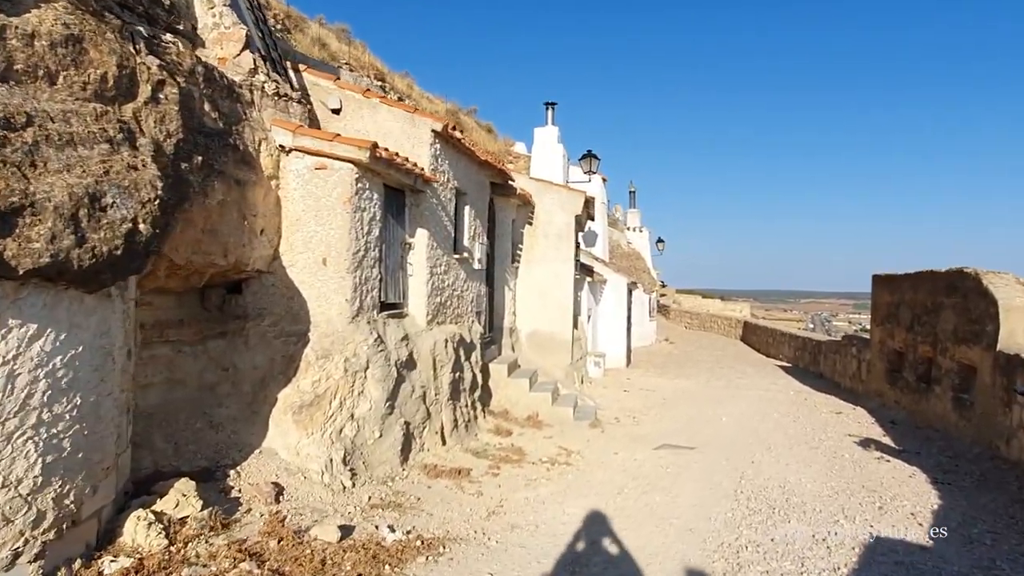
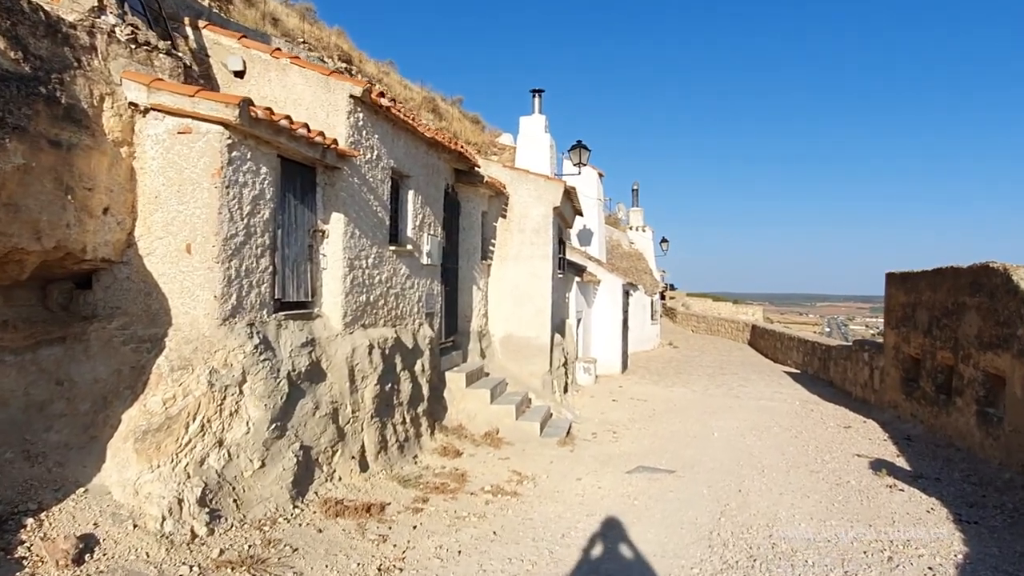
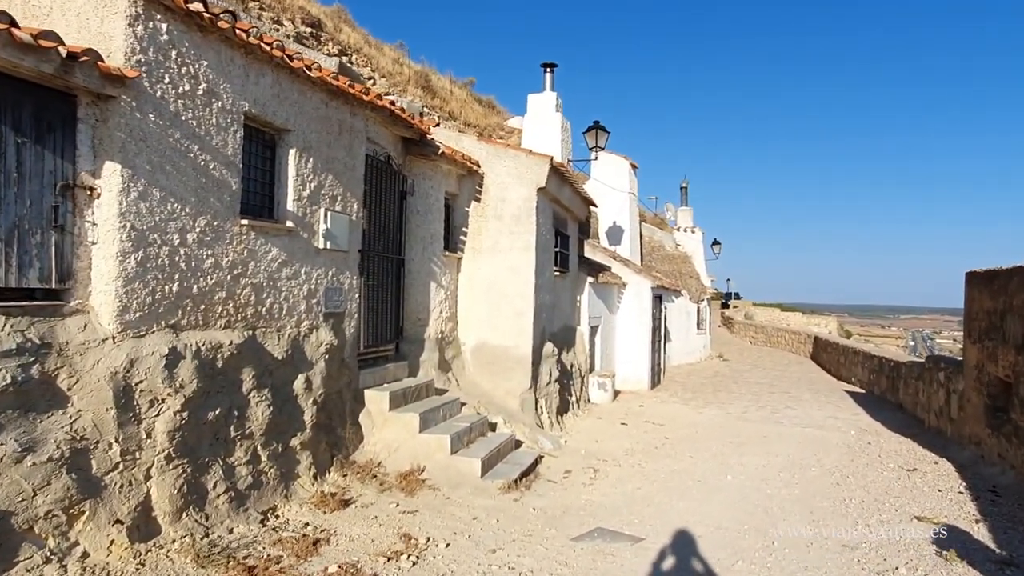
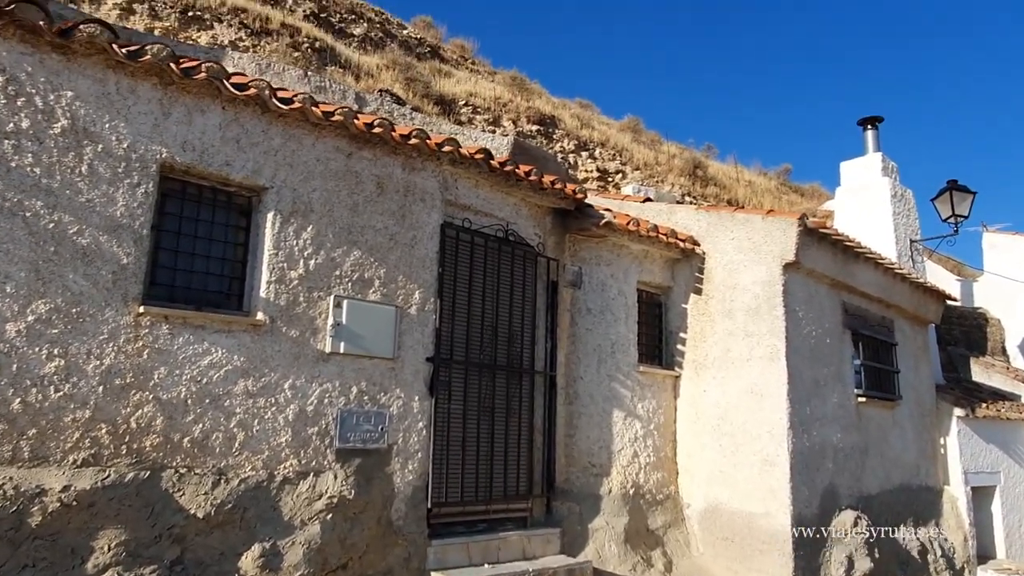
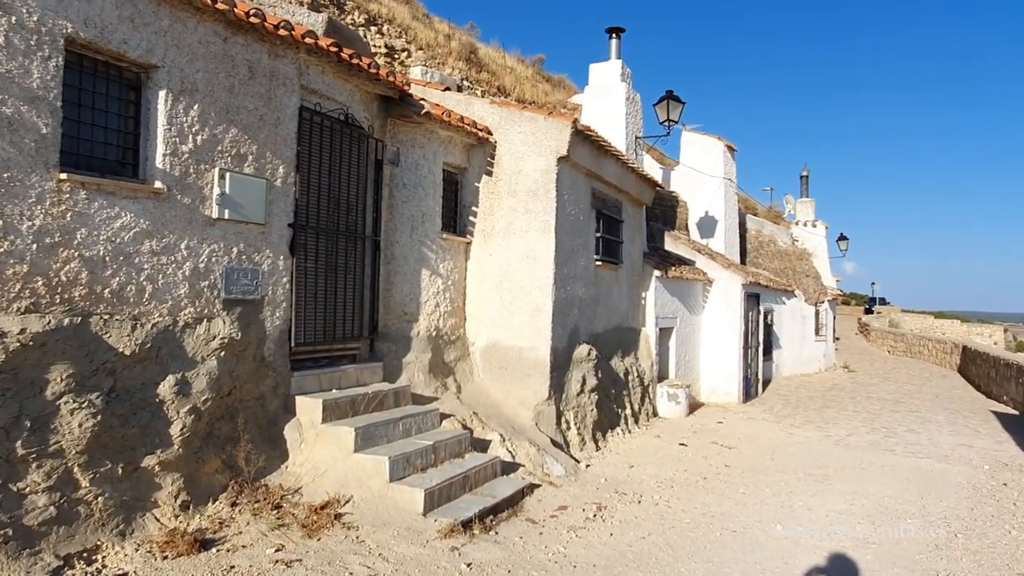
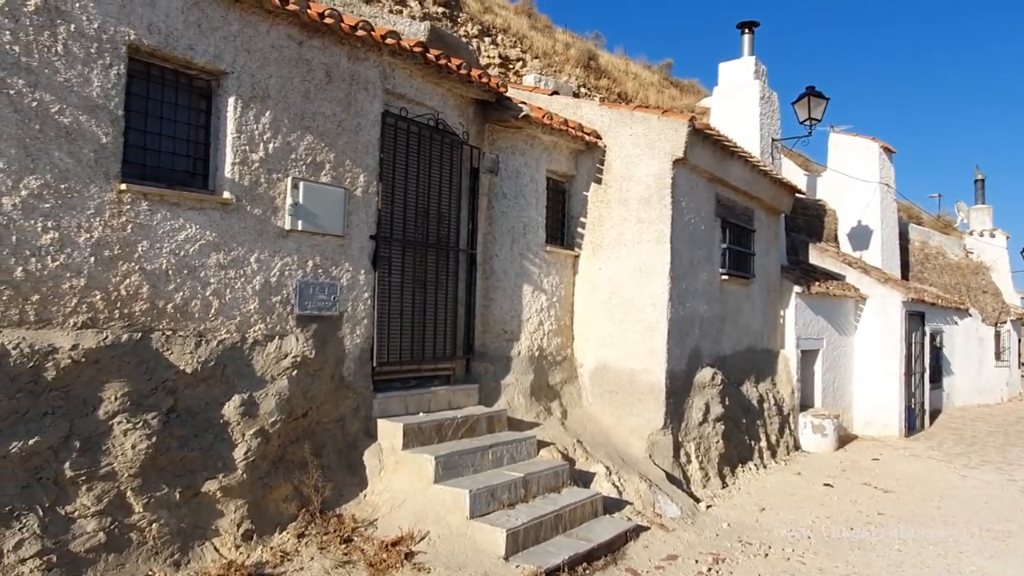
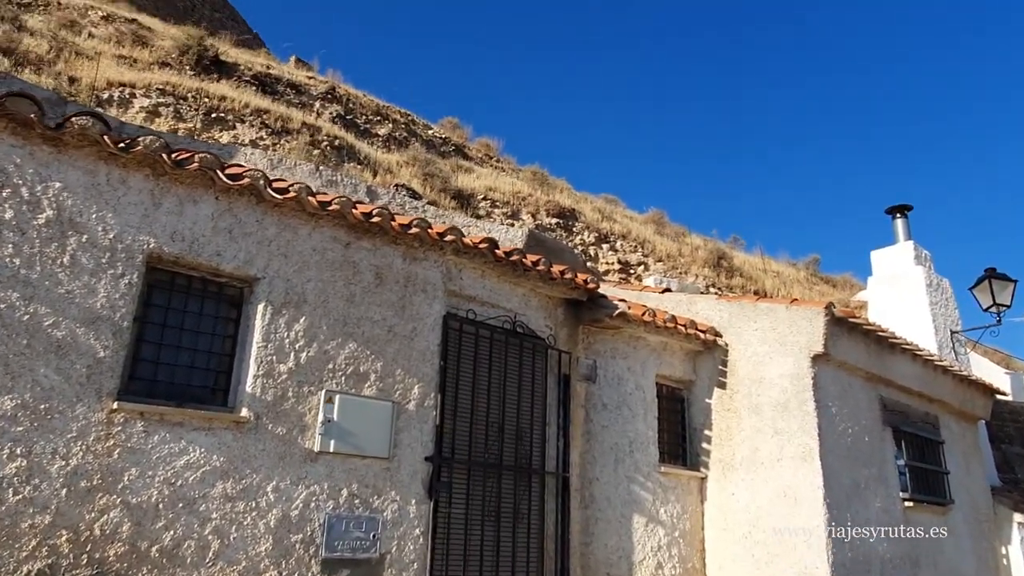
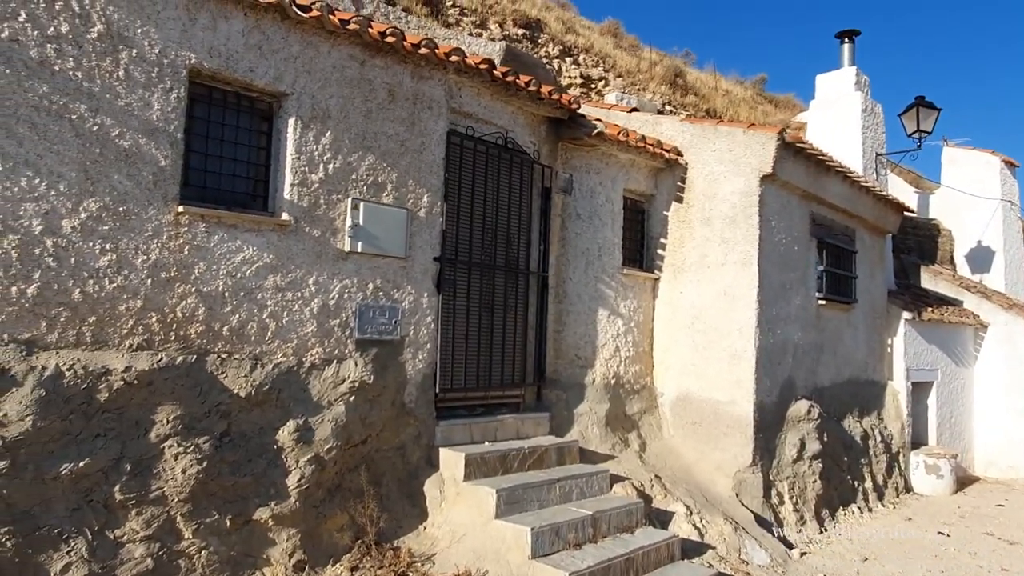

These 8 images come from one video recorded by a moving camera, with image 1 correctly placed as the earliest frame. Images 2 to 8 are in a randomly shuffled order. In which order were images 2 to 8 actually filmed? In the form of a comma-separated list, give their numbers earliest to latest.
2, 3, 5, 6, 8, 4, 7
